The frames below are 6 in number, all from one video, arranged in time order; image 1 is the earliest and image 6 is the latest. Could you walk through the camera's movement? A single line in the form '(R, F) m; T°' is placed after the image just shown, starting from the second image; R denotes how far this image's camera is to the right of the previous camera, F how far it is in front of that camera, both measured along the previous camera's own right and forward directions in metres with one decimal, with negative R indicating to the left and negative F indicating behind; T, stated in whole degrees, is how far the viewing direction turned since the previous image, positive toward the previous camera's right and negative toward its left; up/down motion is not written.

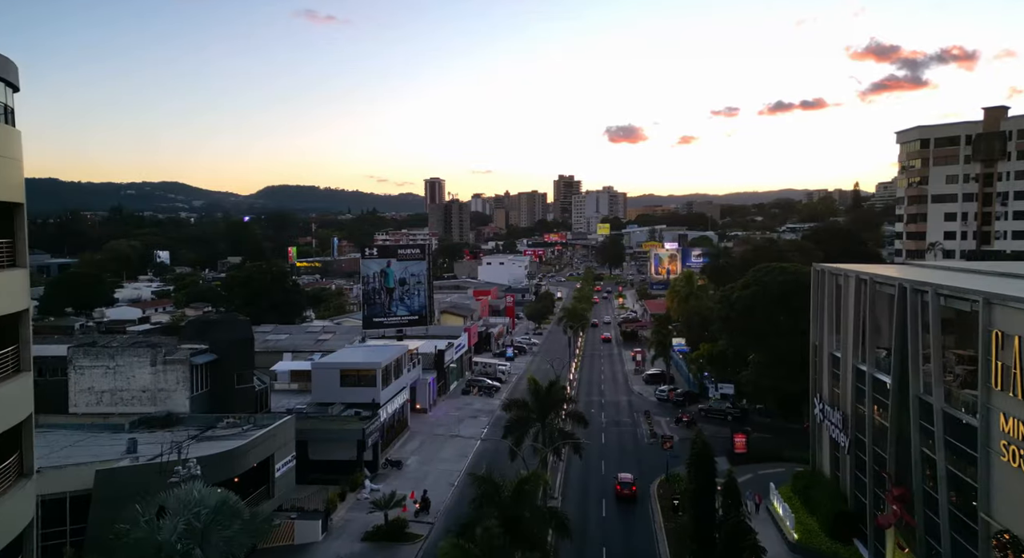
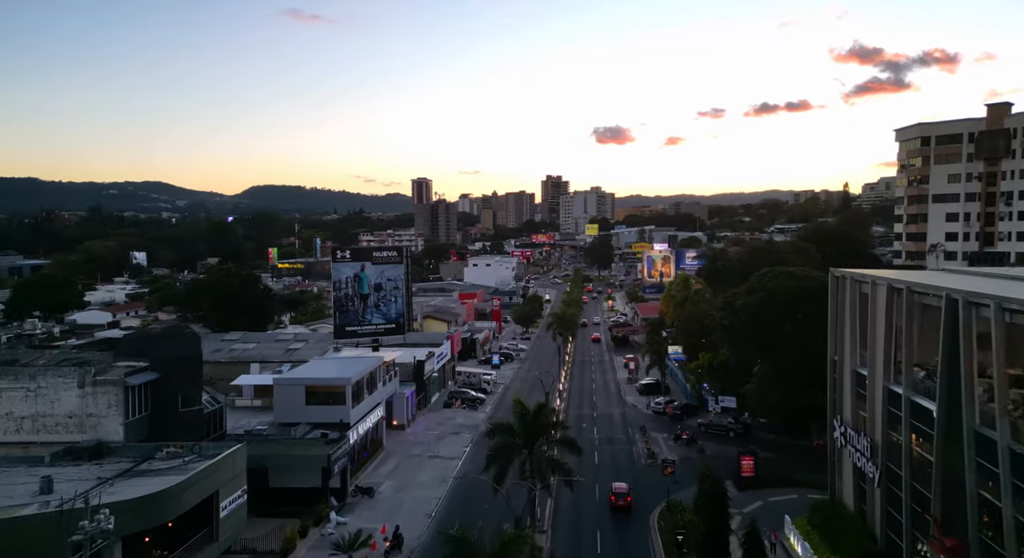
(+0.2, +3.2) m; +1°
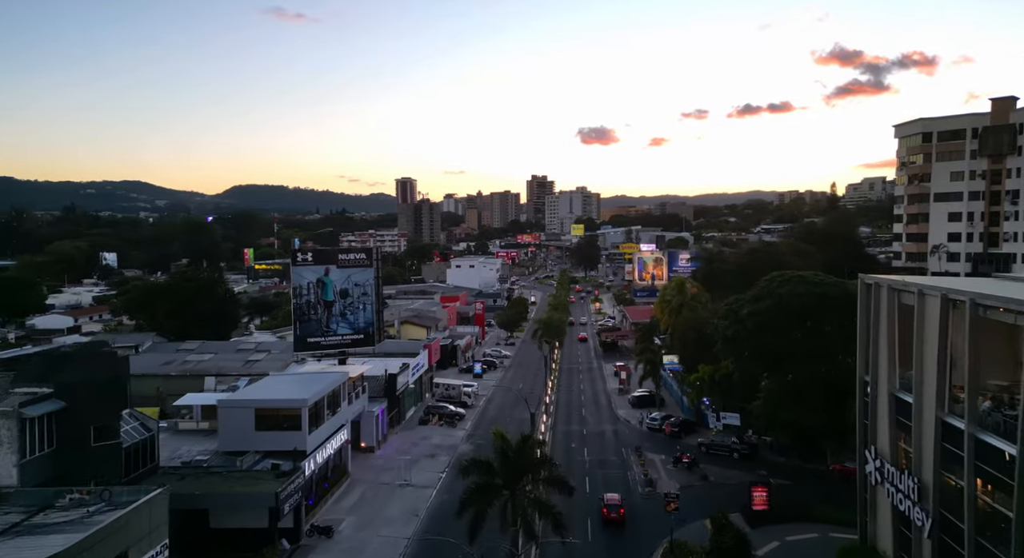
(+0.2, +3.8) m; +1°
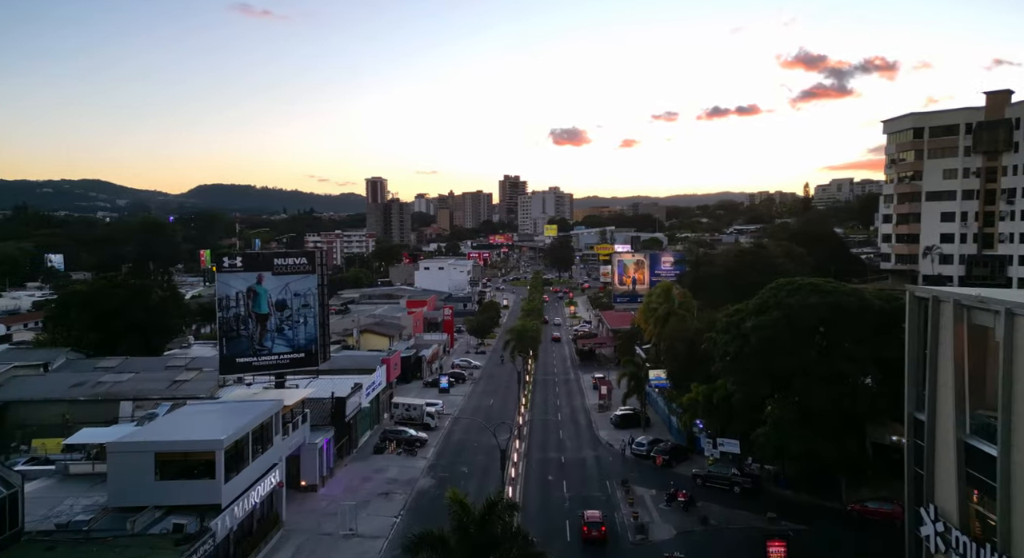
(+0.3, +4.9) m; +2°
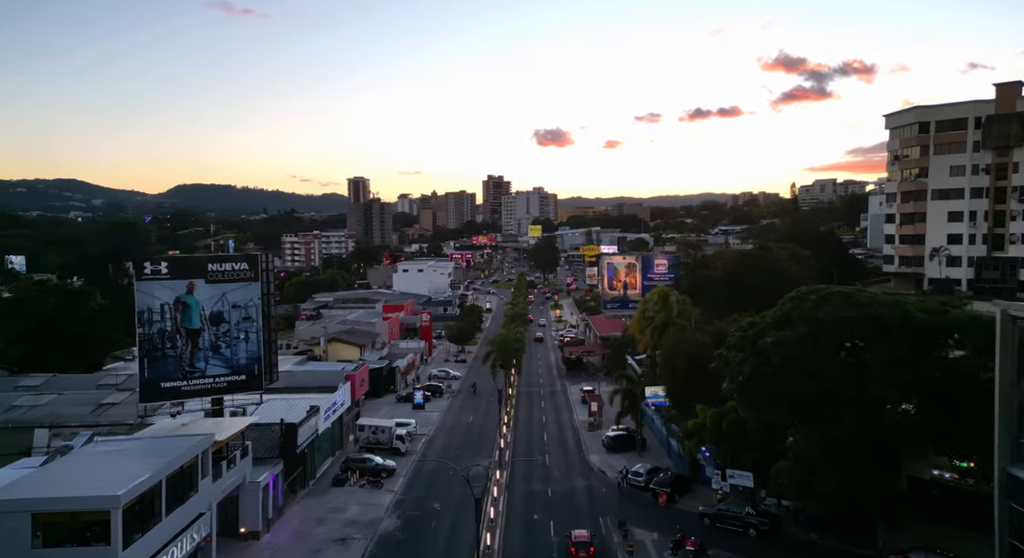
(+0.2, +4.4) m; +1°
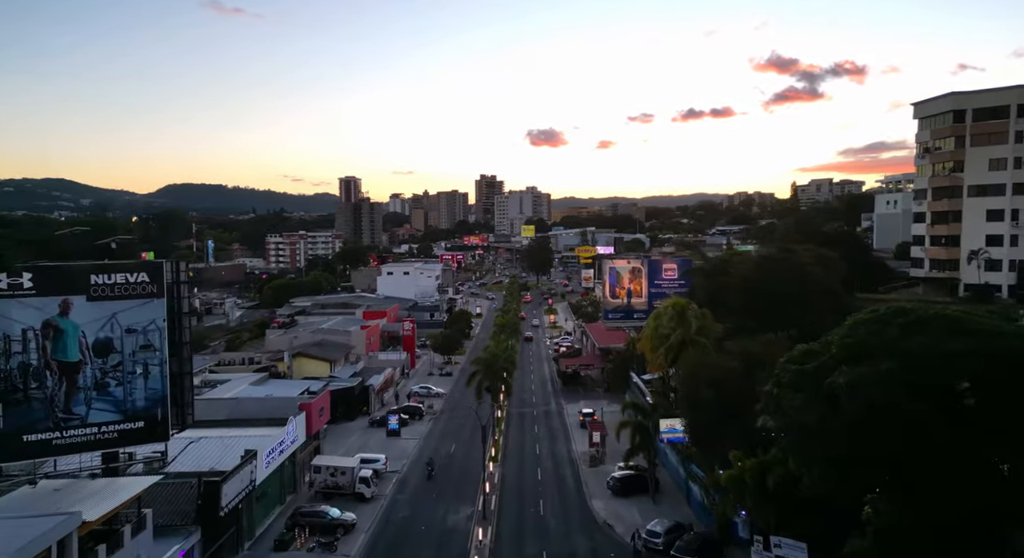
(+0.3, +6.2) m; +1°
